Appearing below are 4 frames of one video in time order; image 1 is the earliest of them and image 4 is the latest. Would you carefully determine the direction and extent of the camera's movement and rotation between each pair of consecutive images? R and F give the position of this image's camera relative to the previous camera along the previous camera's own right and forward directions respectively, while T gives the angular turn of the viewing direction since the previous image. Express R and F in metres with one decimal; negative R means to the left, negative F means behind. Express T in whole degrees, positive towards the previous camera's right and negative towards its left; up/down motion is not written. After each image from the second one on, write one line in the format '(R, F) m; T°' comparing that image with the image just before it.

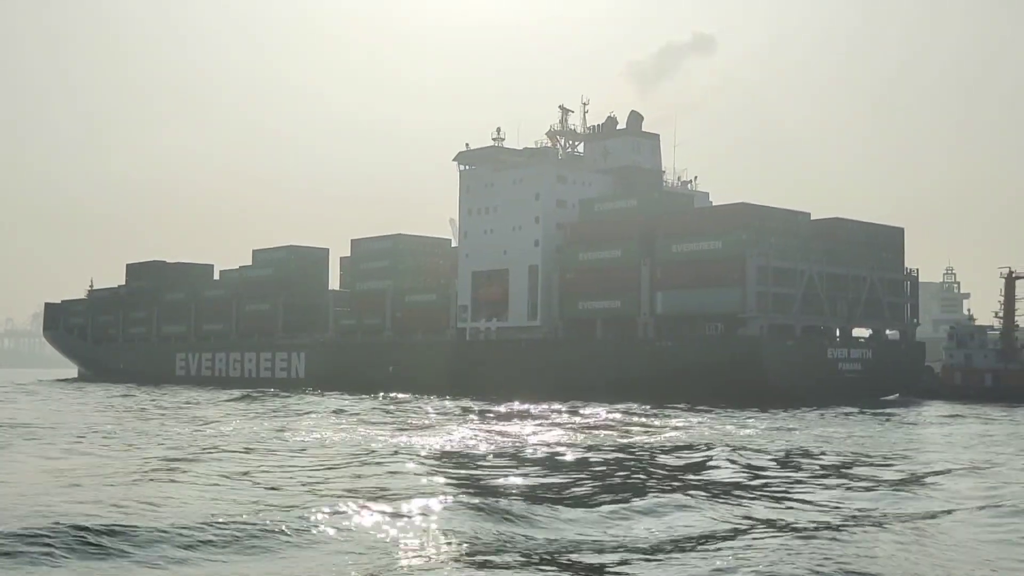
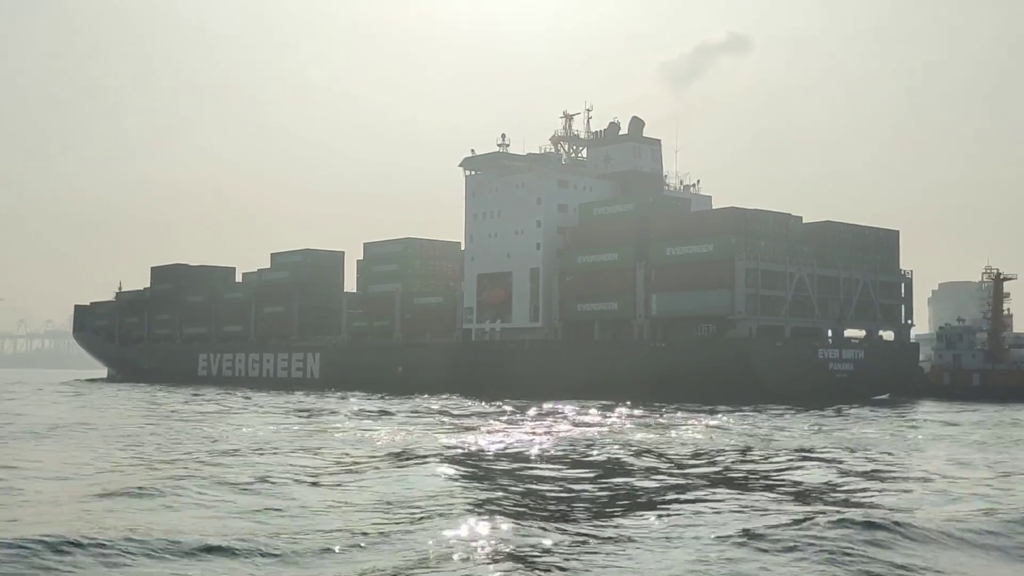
(+0.1, -1.2) m; 0°
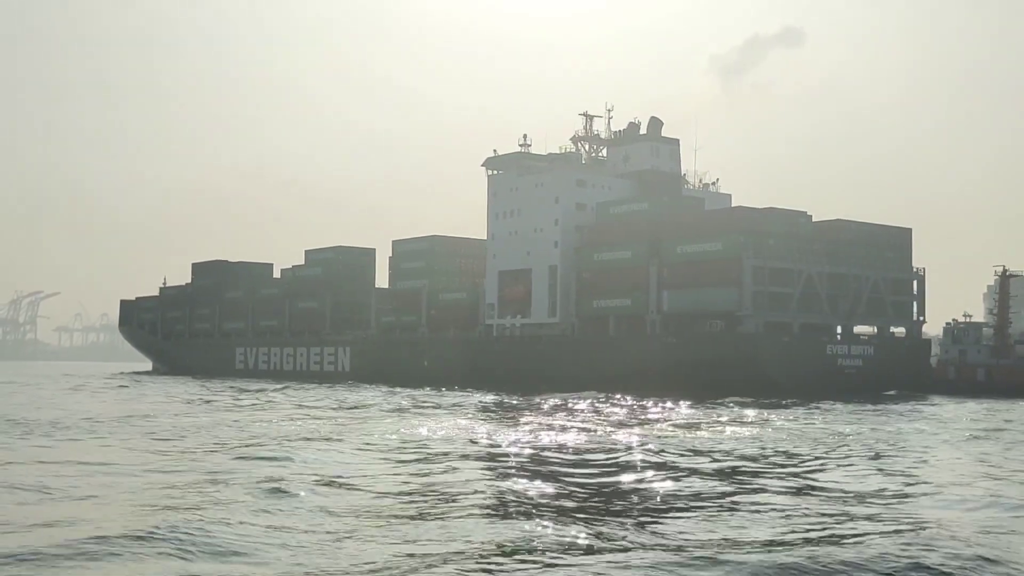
(+0.1, -1.2) m; -1°
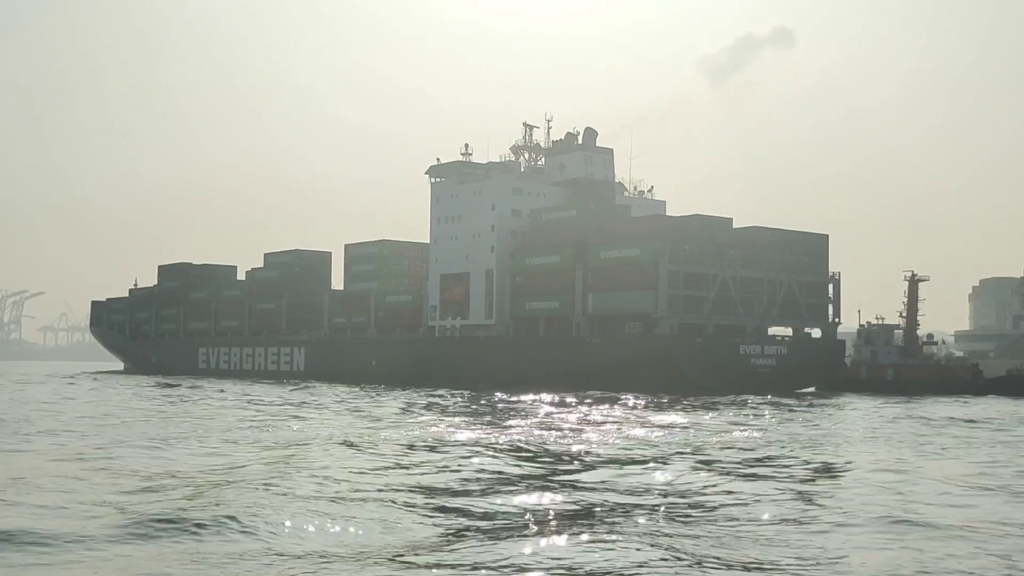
(+0.1, -2.3) m; +3°
